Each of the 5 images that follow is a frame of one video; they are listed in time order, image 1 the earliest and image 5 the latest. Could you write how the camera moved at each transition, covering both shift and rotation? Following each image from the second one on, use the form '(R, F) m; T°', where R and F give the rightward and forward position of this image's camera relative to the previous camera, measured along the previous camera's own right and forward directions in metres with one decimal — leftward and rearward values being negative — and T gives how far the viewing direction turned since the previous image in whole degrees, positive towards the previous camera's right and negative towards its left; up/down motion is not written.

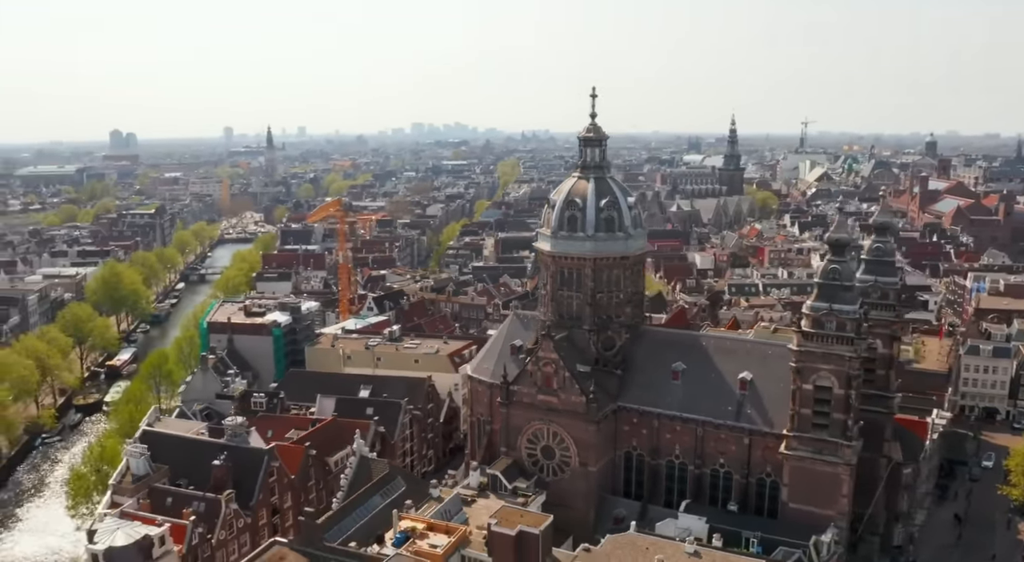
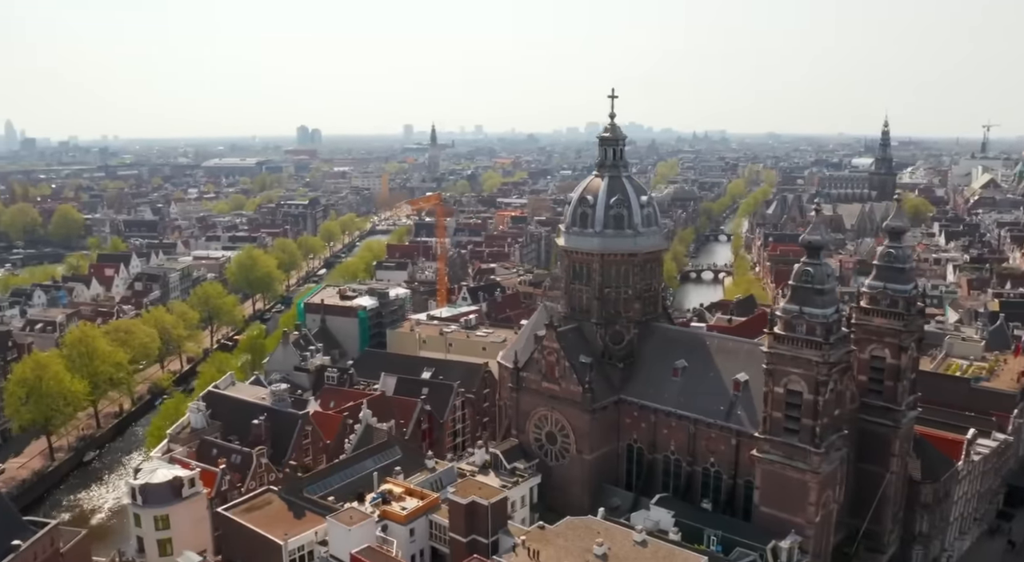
(+10.0, -1.4) m; -12°
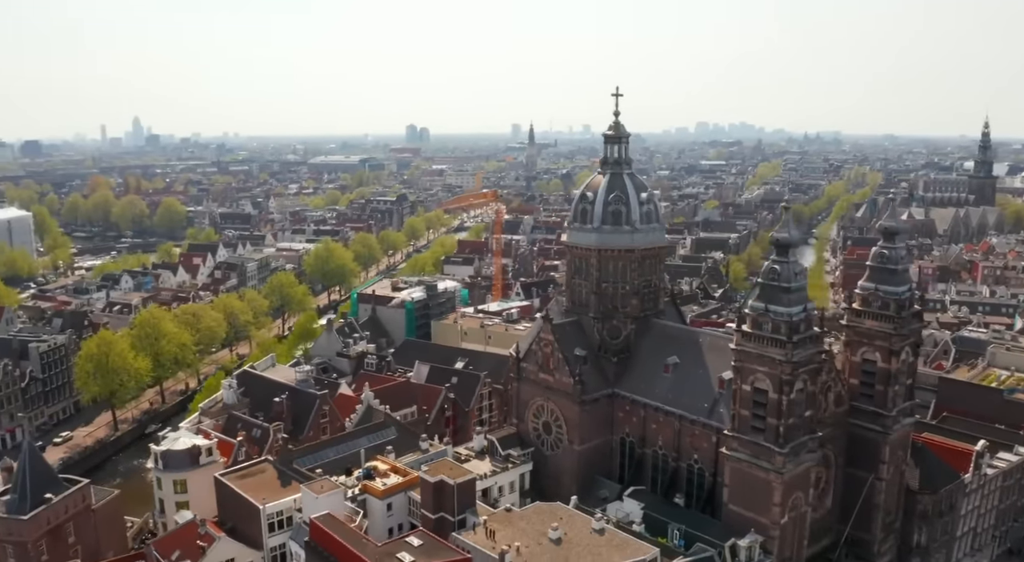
(+6.9, -1.0) m; -8°
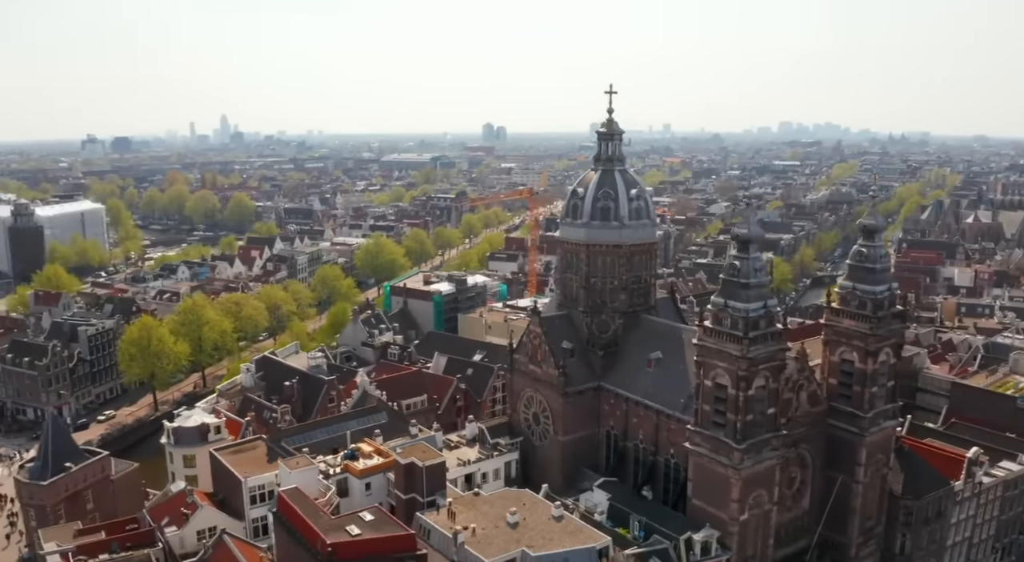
(+5.7, -1.0) m; -6°
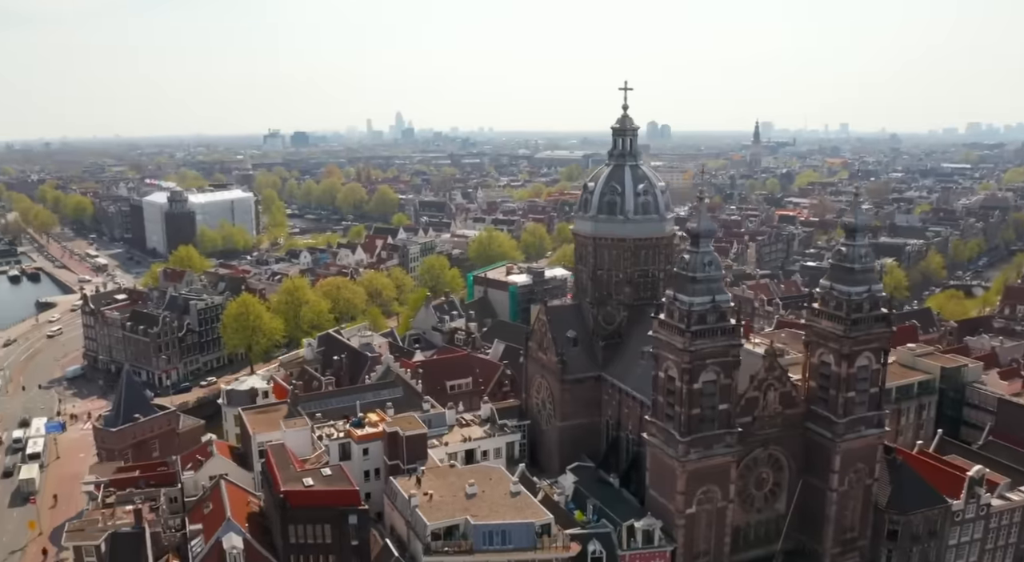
(+10.5, -1.4) m; -12°
